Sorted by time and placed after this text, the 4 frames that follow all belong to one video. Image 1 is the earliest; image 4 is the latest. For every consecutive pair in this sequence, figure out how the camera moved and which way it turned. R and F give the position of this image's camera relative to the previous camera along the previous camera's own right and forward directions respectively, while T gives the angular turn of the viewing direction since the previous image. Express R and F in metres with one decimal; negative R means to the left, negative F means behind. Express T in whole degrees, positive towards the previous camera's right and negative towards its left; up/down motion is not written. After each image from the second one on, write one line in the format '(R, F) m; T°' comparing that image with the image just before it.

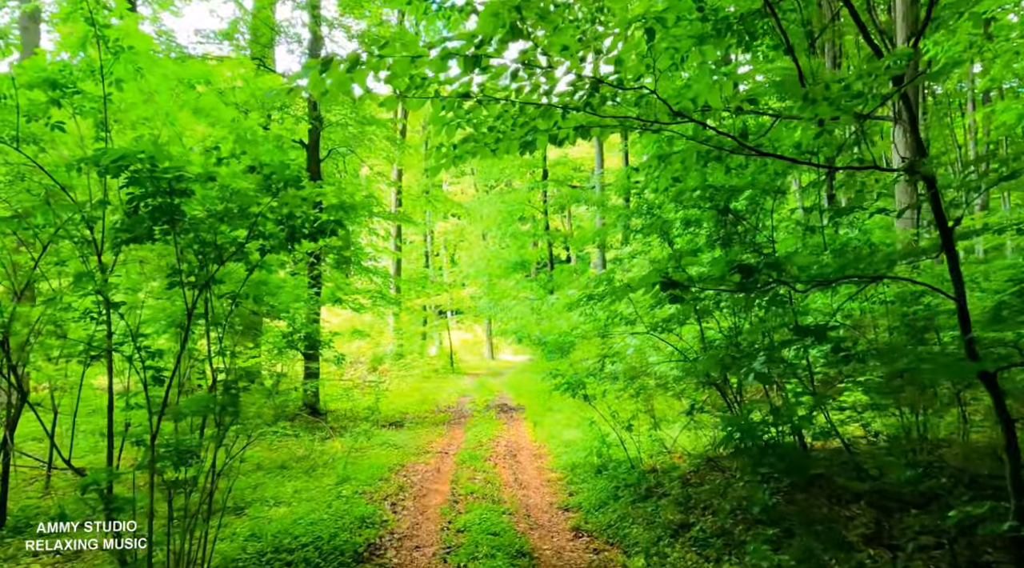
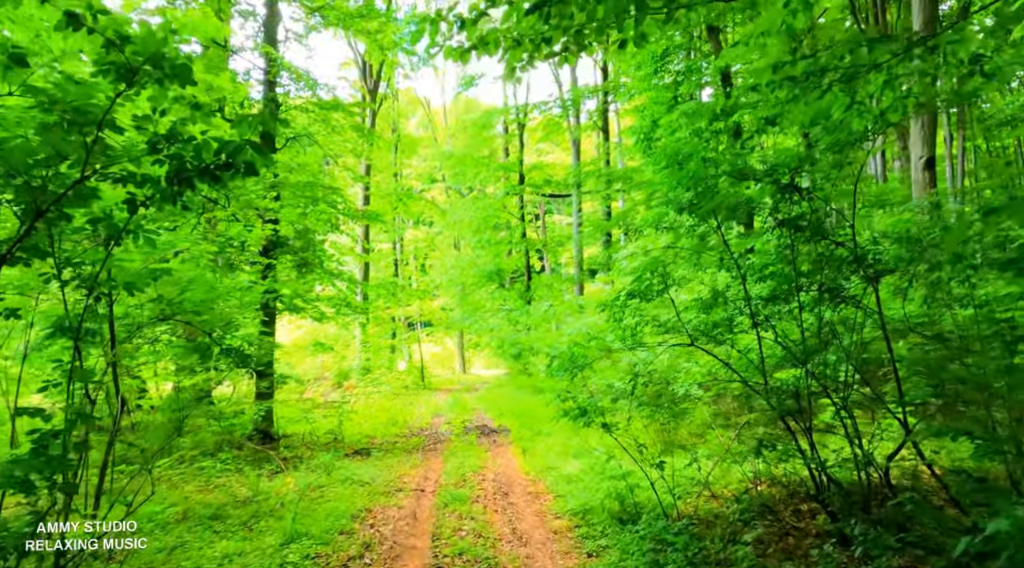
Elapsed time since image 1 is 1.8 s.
(-0.3, +1.9) m; +2°
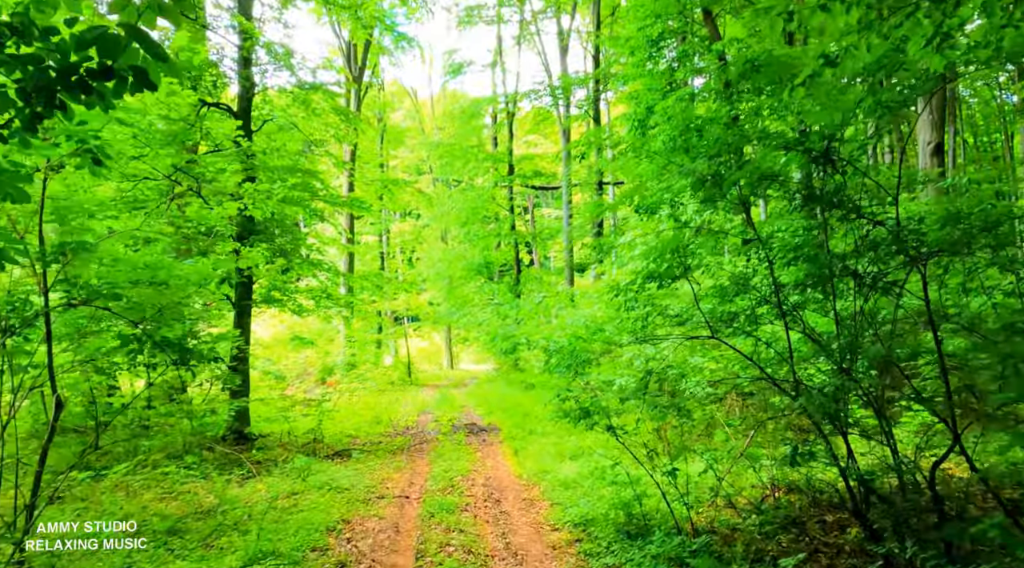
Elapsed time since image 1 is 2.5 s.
(-0.1, +0.8) m; +1°
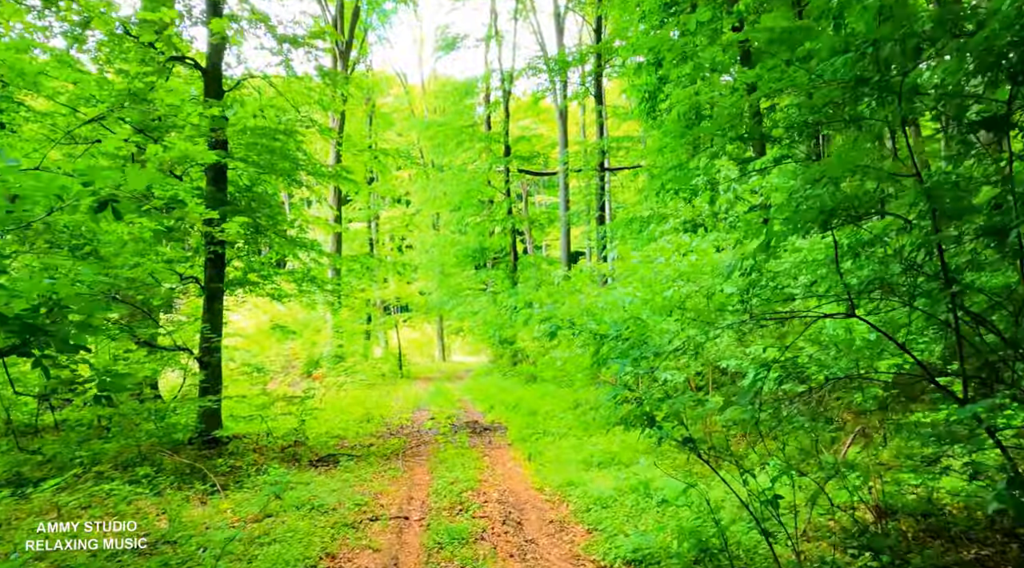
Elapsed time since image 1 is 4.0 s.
(-0.3, +1.6) m; +1°
